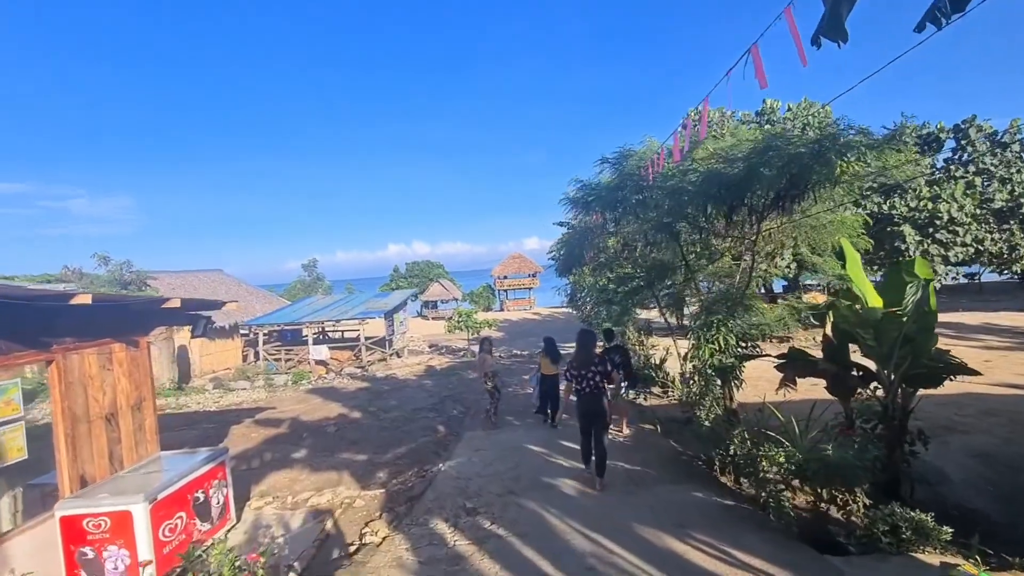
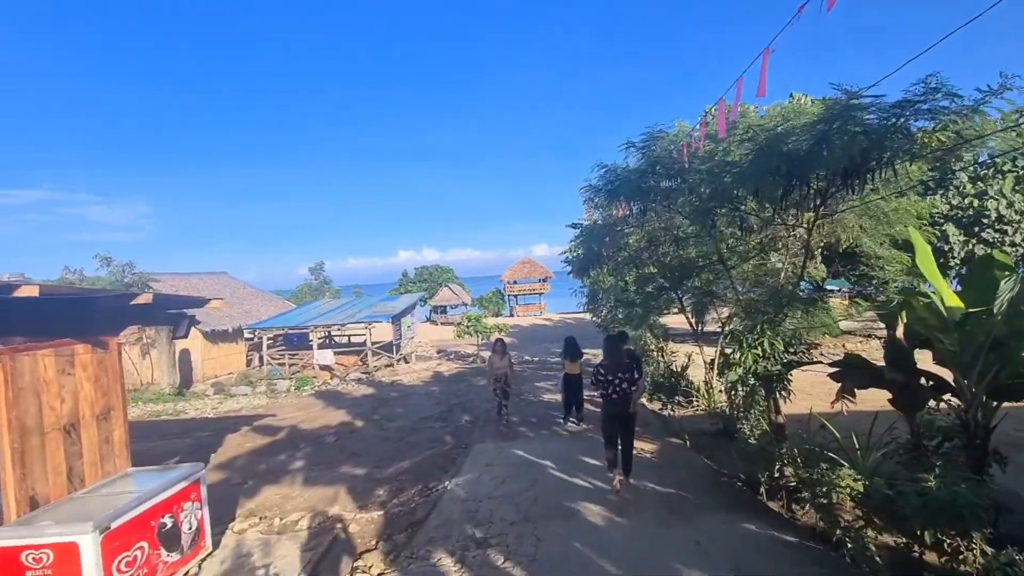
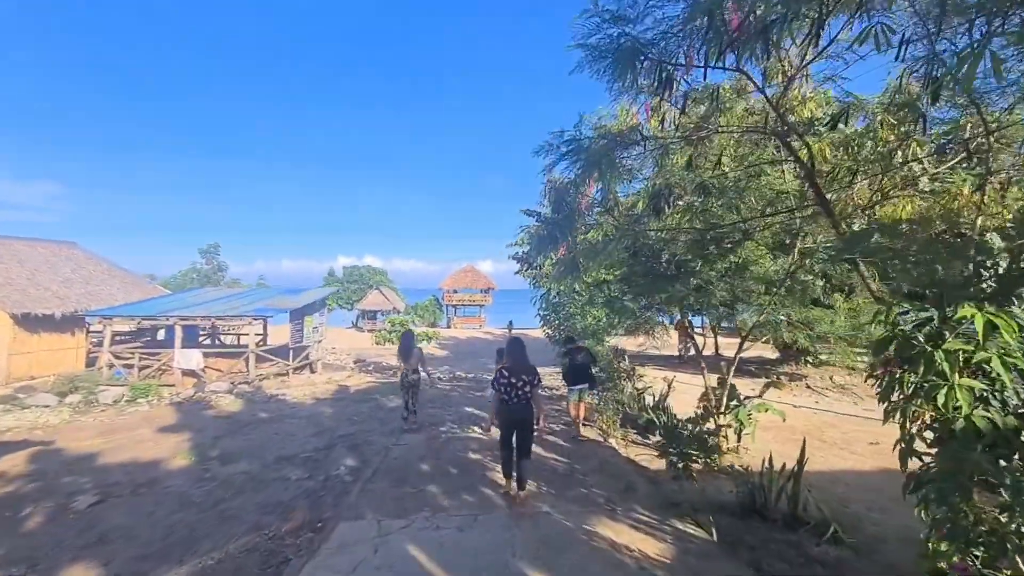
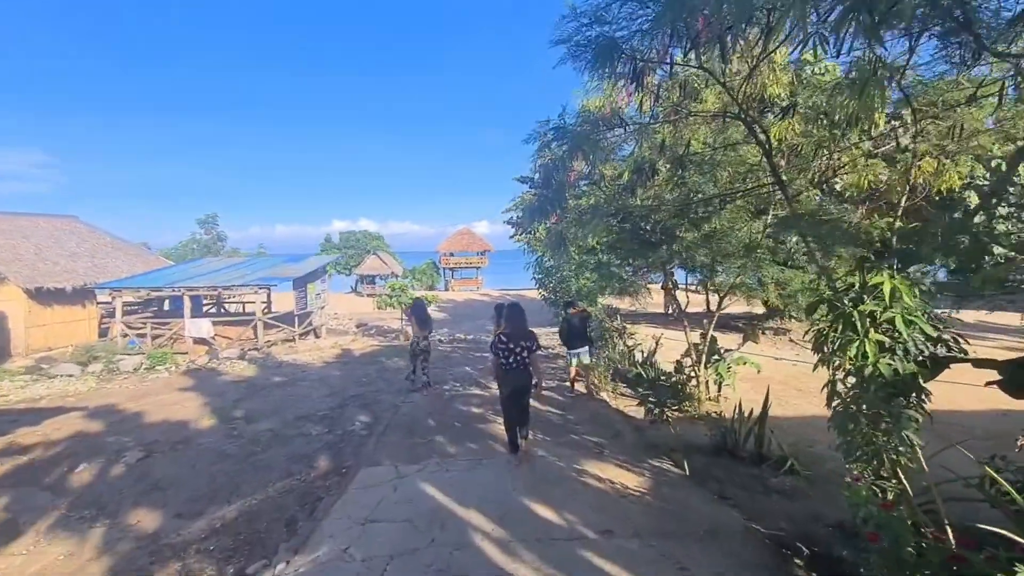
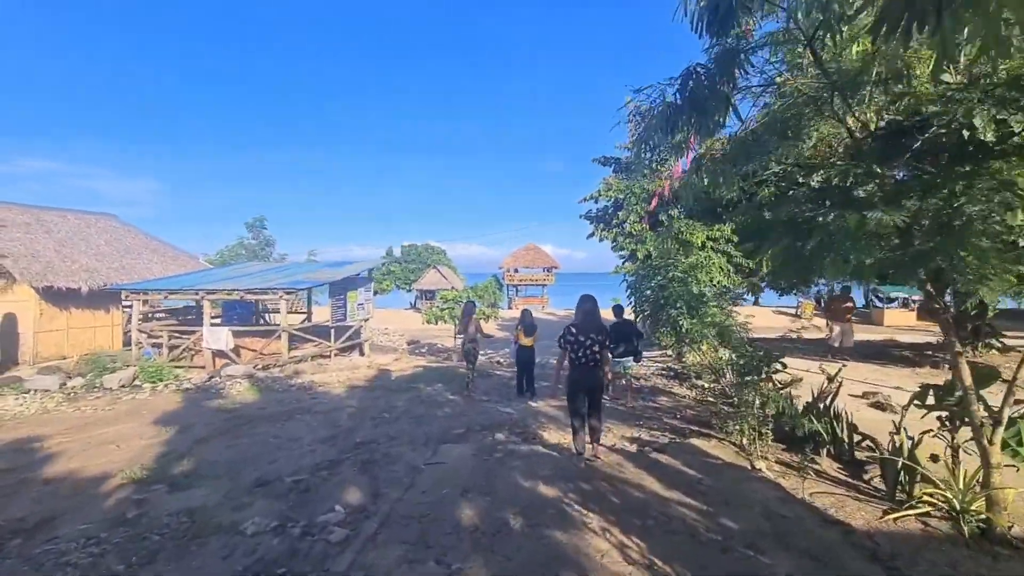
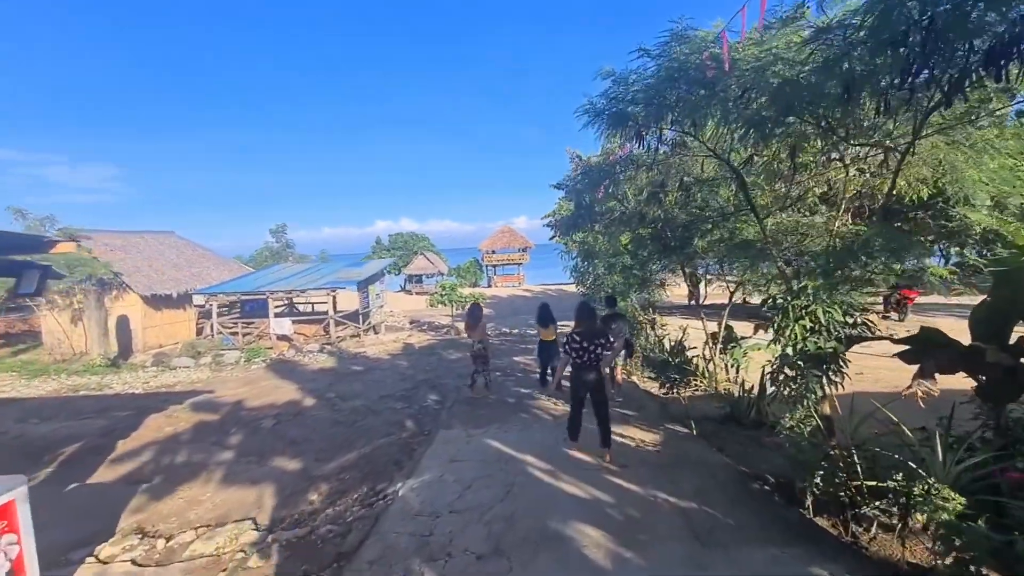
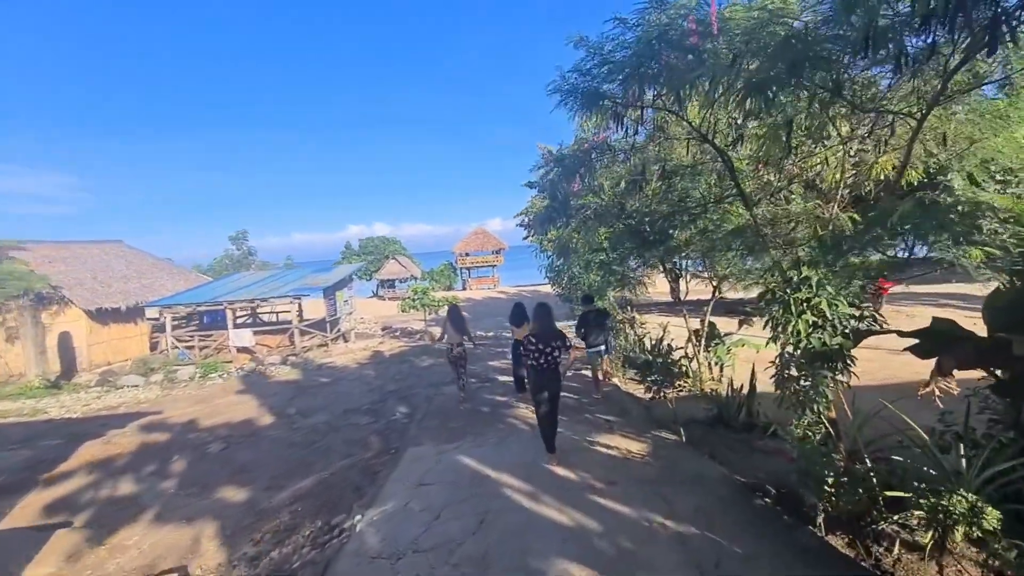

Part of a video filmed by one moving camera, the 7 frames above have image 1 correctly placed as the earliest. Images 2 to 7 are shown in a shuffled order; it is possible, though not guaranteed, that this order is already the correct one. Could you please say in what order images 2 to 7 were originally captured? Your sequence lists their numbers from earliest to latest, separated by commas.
2, 6, 7, 4, 3, 5
